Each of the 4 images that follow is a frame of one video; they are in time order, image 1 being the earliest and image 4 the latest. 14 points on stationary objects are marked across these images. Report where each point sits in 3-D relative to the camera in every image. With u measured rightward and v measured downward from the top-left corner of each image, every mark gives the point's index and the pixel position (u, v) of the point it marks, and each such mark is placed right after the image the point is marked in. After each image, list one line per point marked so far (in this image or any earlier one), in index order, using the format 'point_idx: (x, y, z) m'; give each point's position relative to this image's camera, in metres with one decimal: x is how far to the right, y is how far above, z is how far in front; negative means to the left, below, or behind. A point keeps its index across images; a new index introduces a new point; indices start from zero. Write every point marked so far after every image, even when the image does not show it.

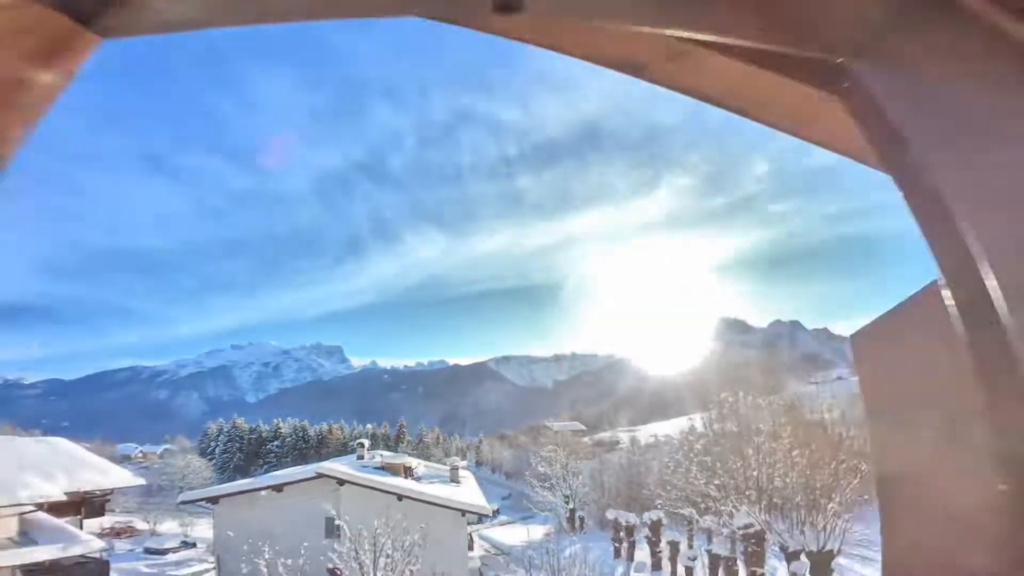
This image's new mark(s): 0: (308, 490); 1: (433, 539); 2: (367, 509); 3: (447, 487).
0: (-6.1, -5.9, +17.9) m
1: (-2.3, -7.2, +17.4) m
2: (-4.2, -6.3, +17.4) m
3: (-2.1, -6.4, +19.6) m
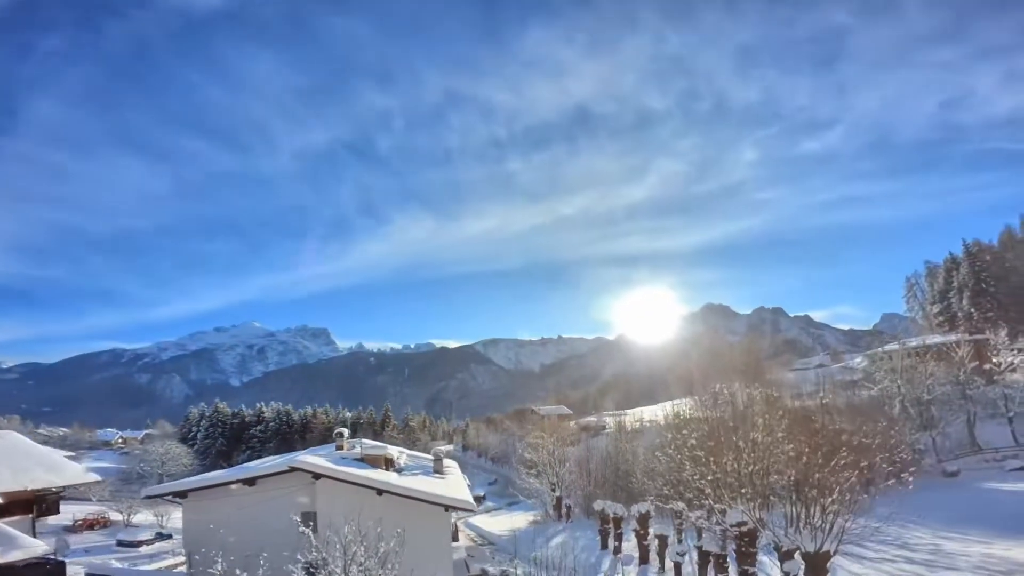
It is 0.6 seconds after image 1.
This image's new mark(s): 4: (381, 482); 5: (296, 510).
0: (-6.5, -5.5, +17.0) m
1: (-2.7, -6.8, +16.7) m
2: (-4.6, -5.9, +16.6) m
3: (-2.6, -6.0, +18.9) m
4: (-3.5, -5.1, +16.1) m
5: (-6.1, -6.2, +16.9) m
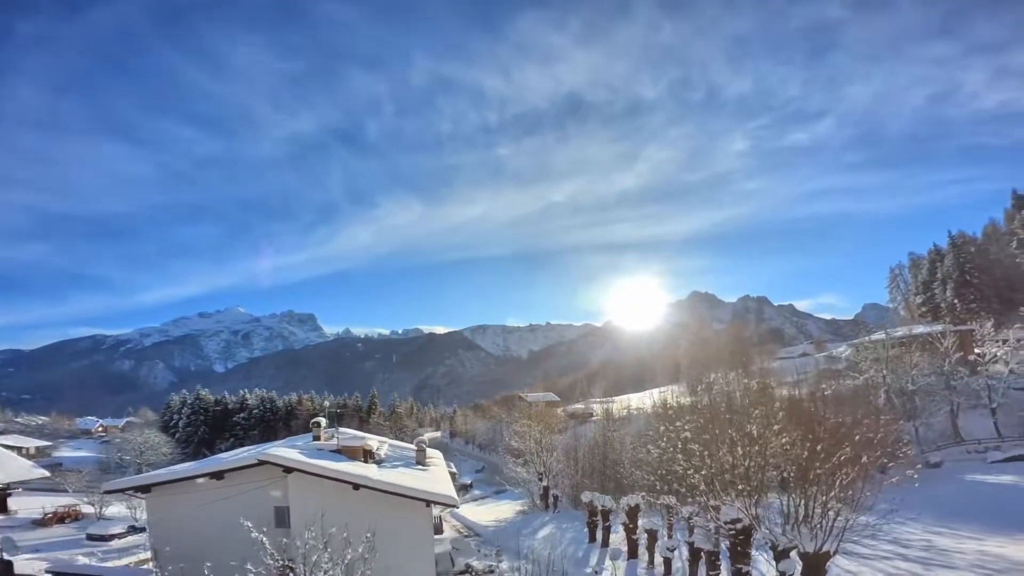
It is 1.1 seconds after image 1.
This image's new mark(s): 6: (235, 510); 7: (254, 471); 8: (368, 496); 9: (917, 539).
0: (-6.9, -5.1, +16.1) m
1: (-3.1, -6.4, +15.8) m
2: (-5.0, -5.5, +15.7) m
3: (-3.0, -5.5, +18.0) m
4: (-3.9, -4.7, +15.2) m
5: (-6.5, -5.8, +16.0) m
6: (-7.4, -6.0, +16.1) m
7: (-6.9, -4.9, +16.1) m
8: (-3.8, -5.5, +15.9) m
9: (+13.2, -8.2, +19.6) m
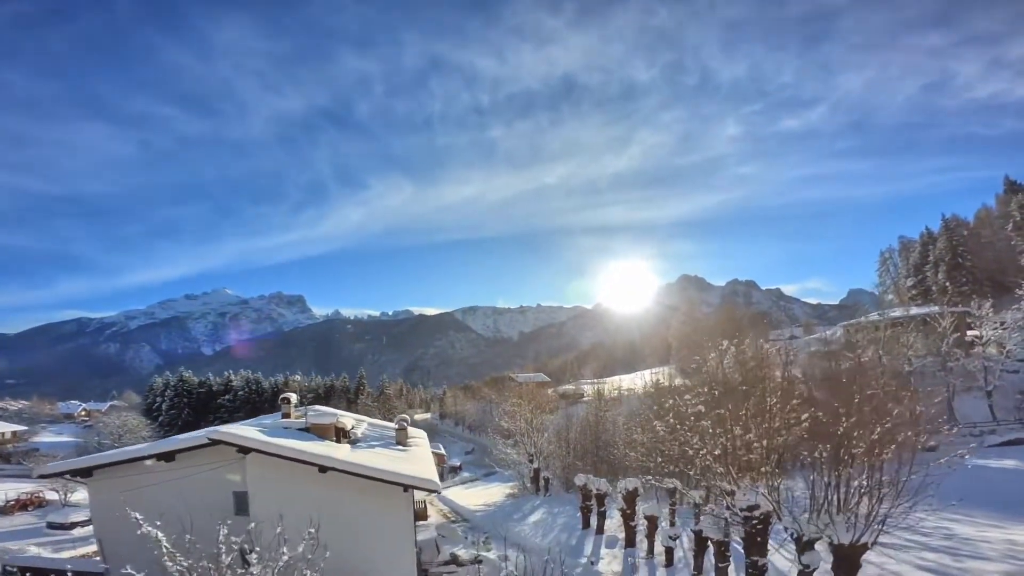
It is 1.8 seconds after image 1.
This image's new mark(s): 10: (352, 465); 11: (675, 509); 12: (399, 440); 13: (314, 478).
0: (-7.2, -4.2, +14.3) m
1: (-3.4, -5.6, +14.1) m
2: (-5.3, -4.6, +13.9) m
3: (-3.3, -4.6, +16.3) m
4: (-4.2, -3.9, +13.4) m
5: (-6.8, -4.9, +14.2) m
6: (-7.7, -5.1, +14.4) m
7: (-7.1, -4.0, +14.3) m
8: (-4.1, -4.6, +14.2) m
9: (+12.8, -7.2, +18.2) m
10: (-3.5, -4.0, +13.4) m
11: (+5.2, -7.1, +19.4) m
12: (-3.4, -4.6, +18.0) m
13: (-4.6, -4.5, +14.1) m
